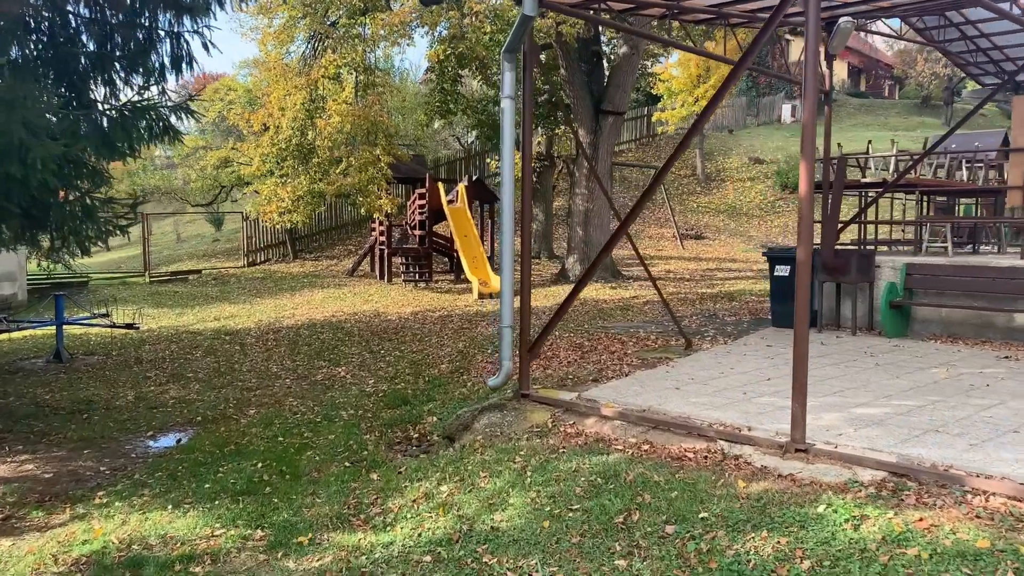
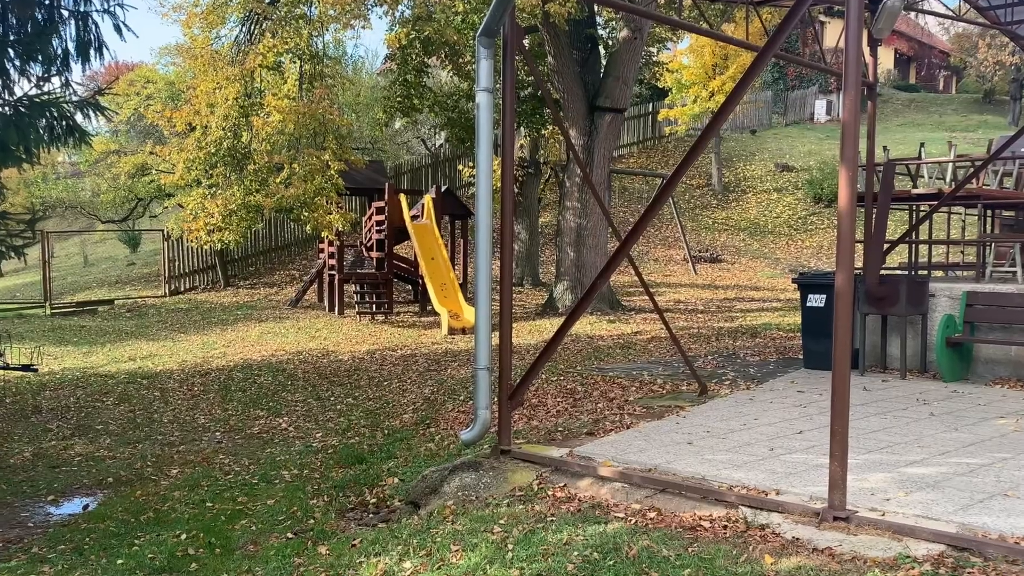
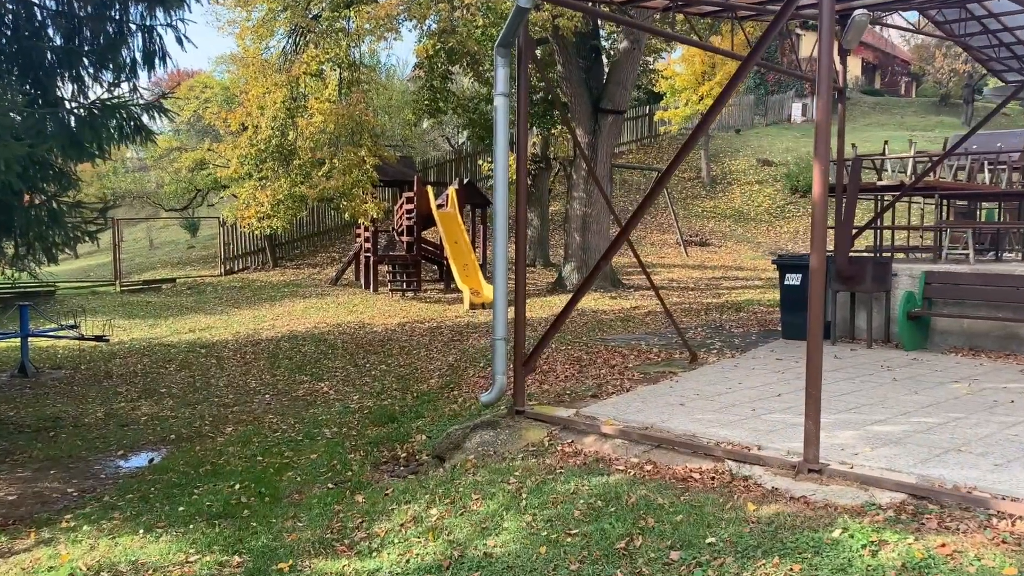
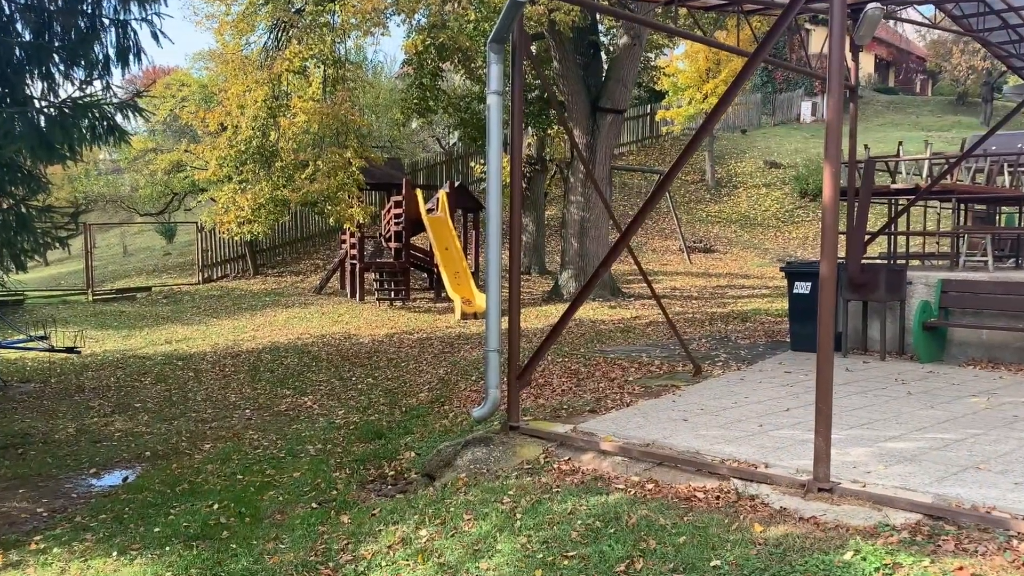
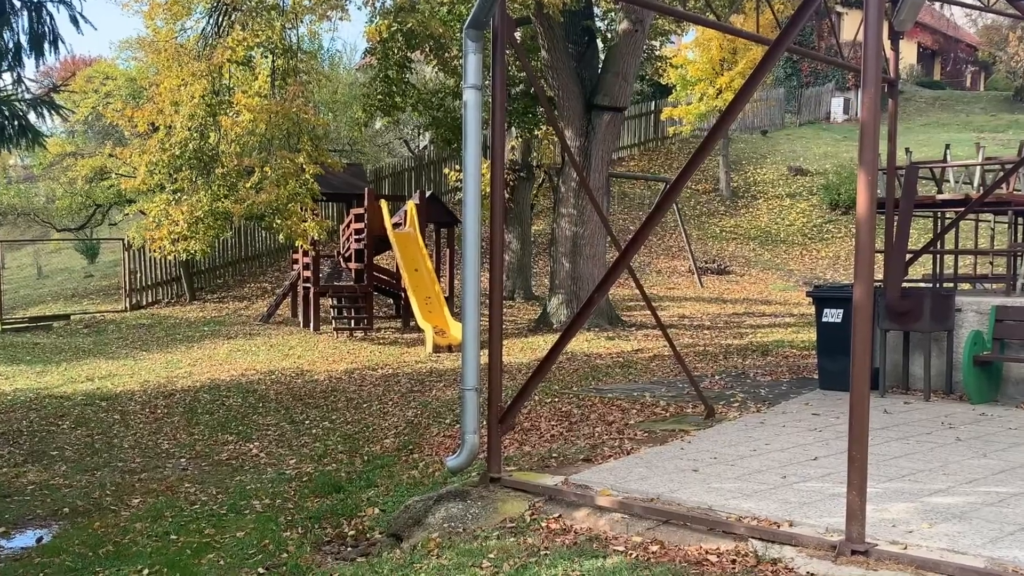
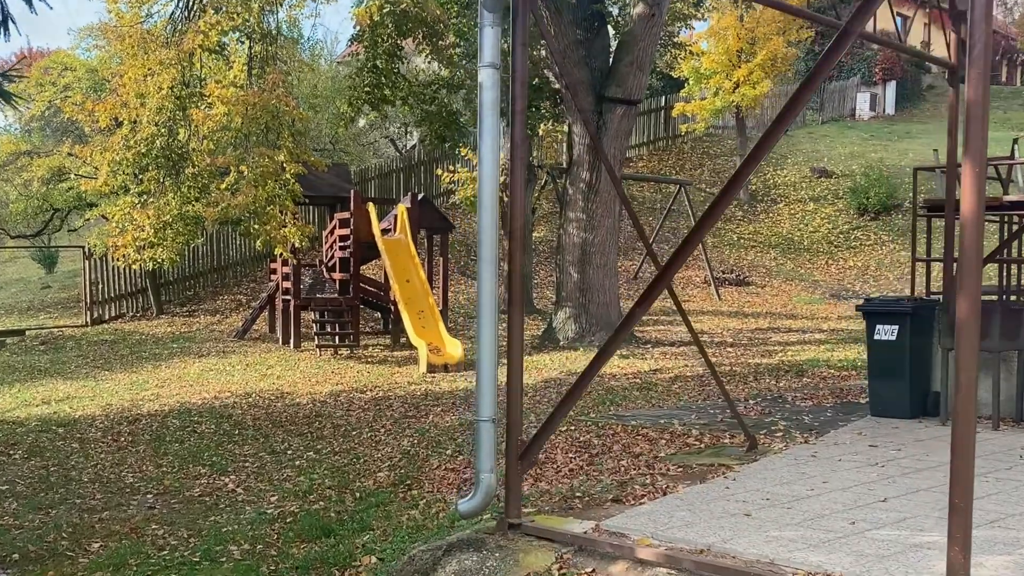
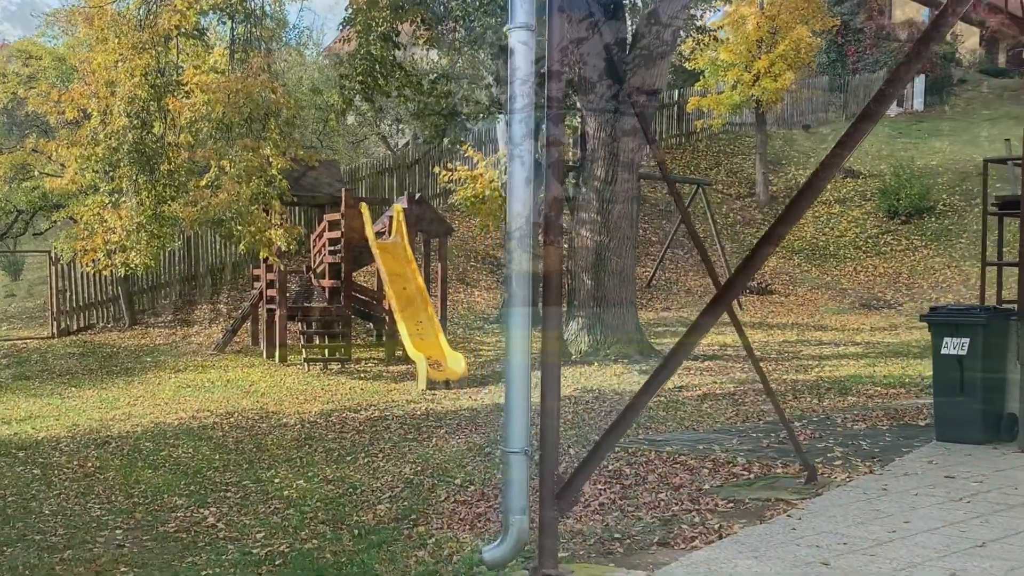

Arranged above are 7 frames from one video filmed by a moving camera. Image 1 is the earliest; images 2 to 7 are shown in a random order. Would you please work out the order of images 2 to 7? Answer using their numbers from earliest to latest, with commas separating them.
3, 4, 2, 5, 6, 7
